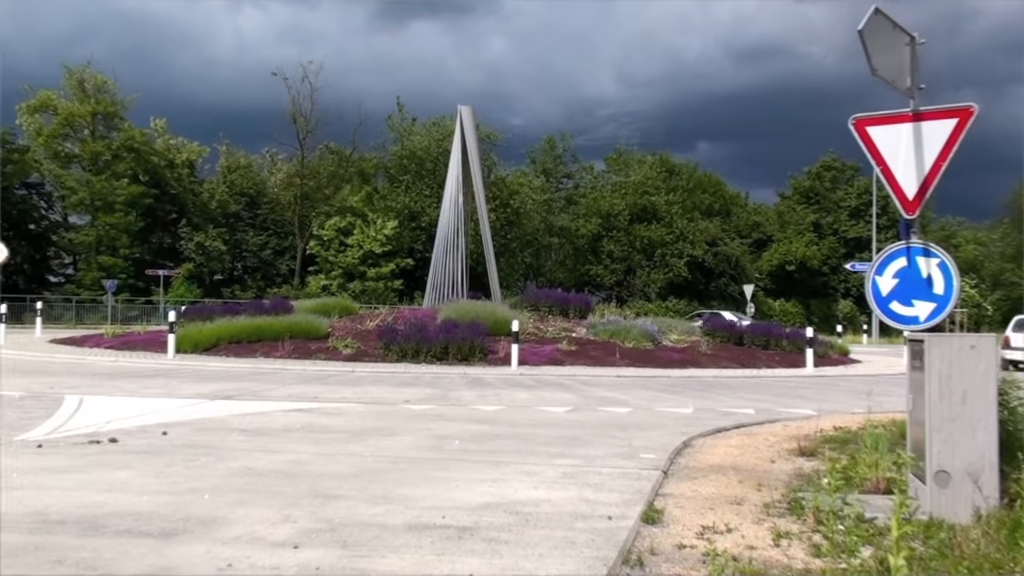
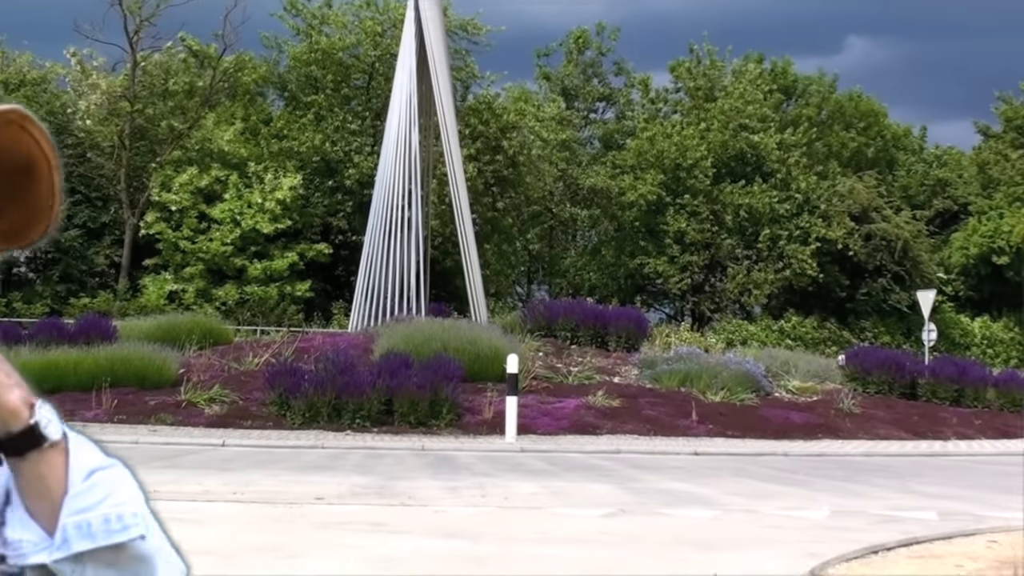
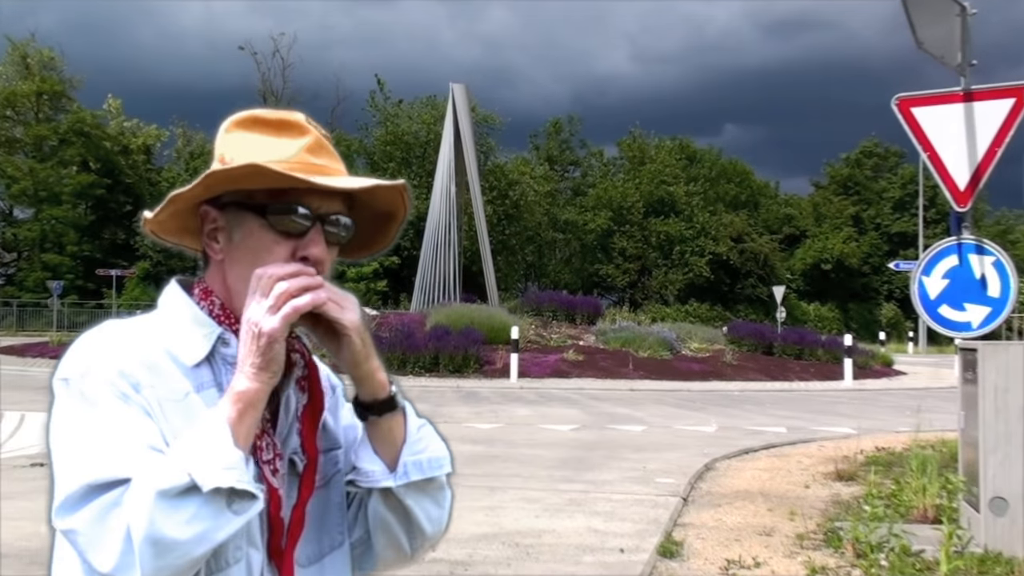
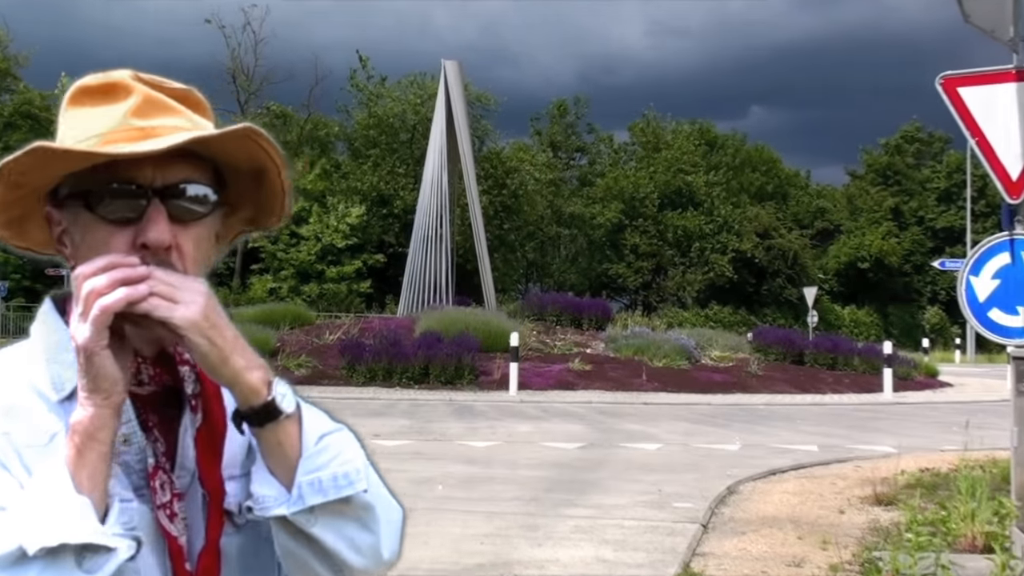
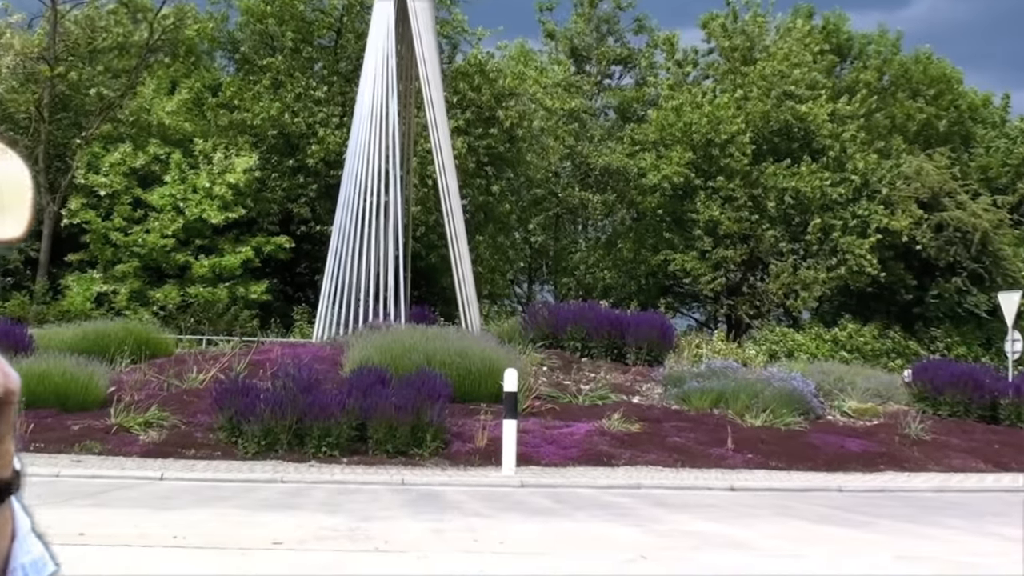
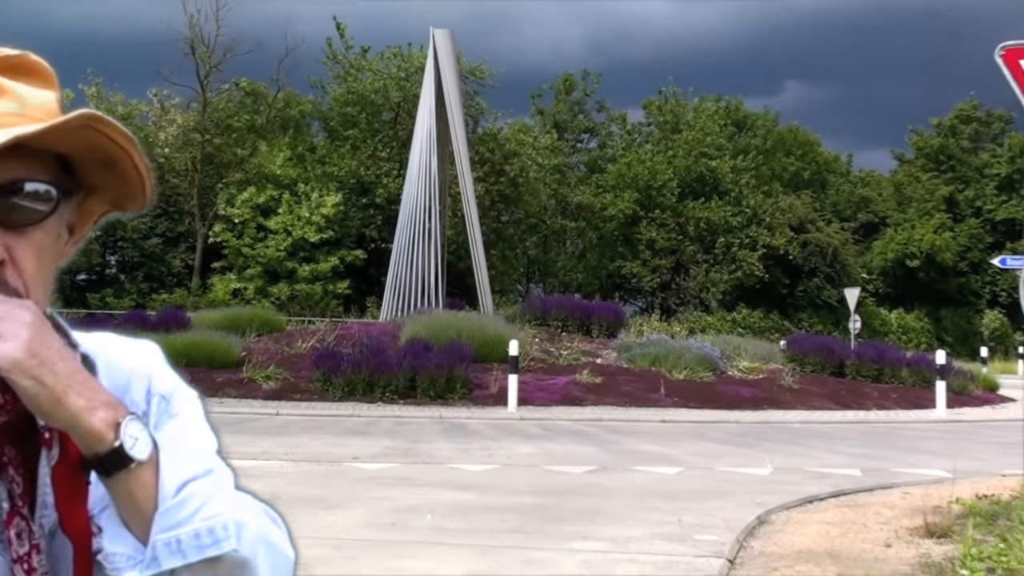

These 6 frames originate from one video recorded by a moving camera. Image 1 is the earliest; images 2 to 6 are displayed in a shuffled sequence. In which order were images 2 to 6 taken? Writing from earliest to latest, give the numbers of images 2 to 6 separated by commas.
3, 4, 6, 2, 5
